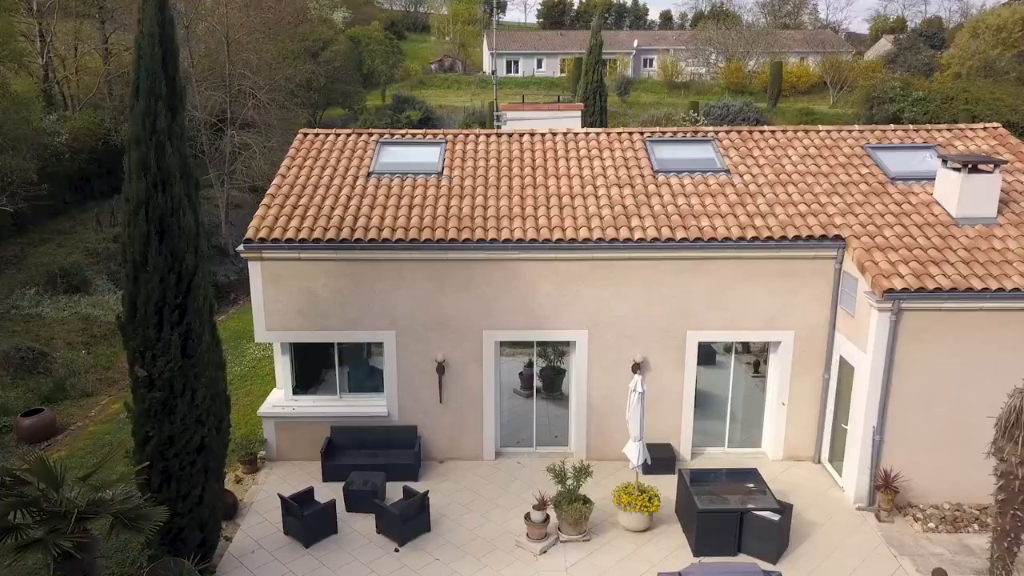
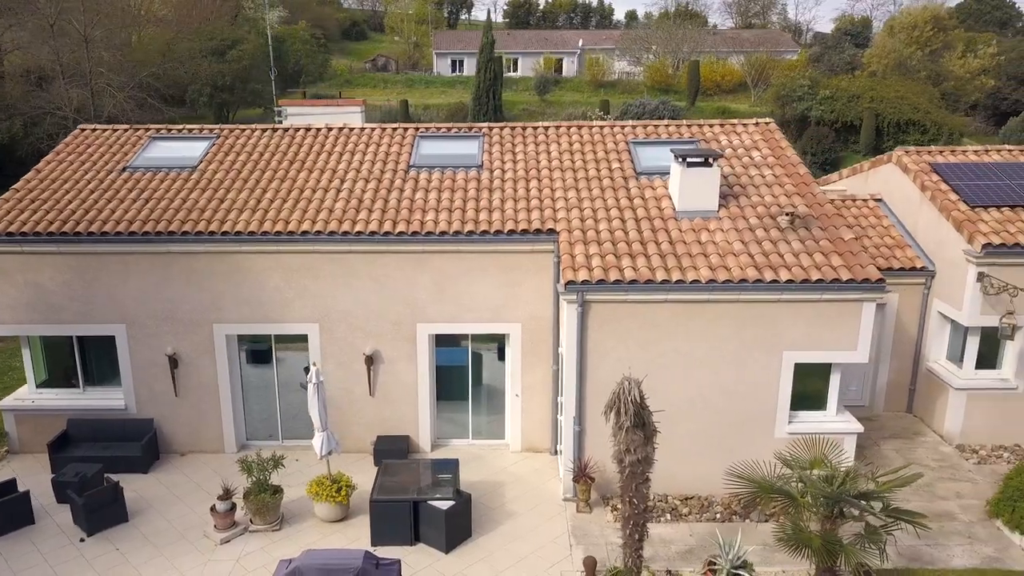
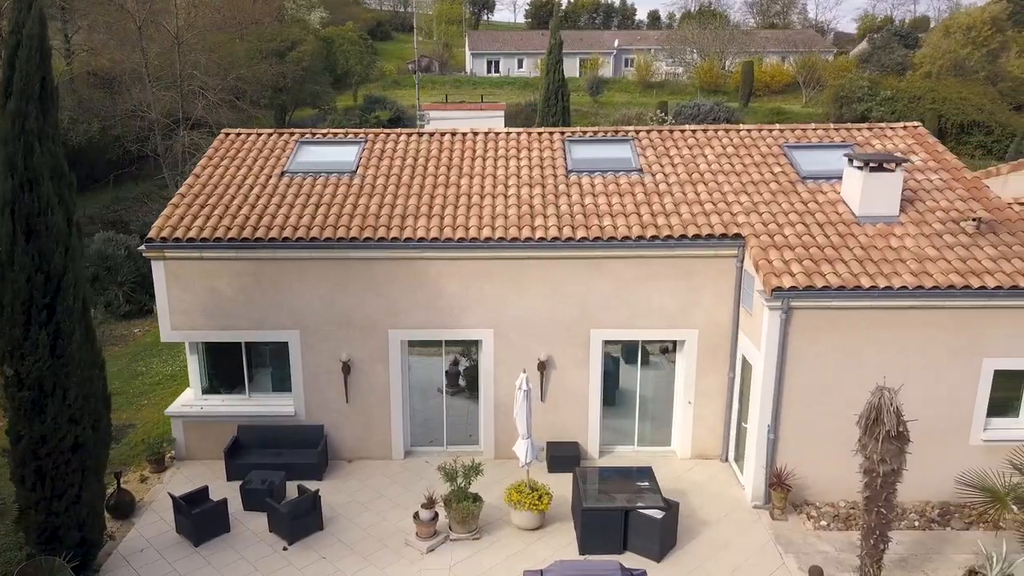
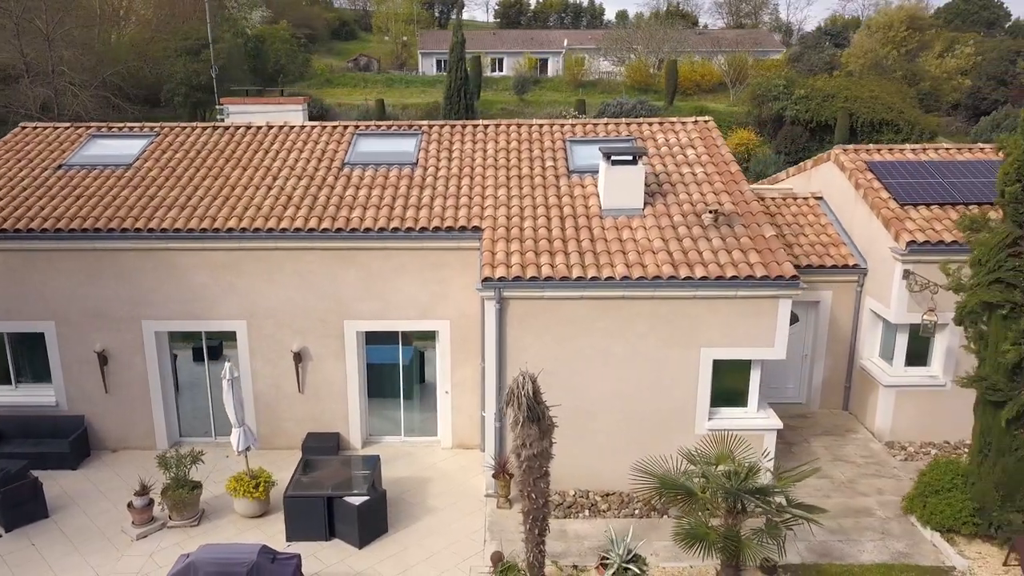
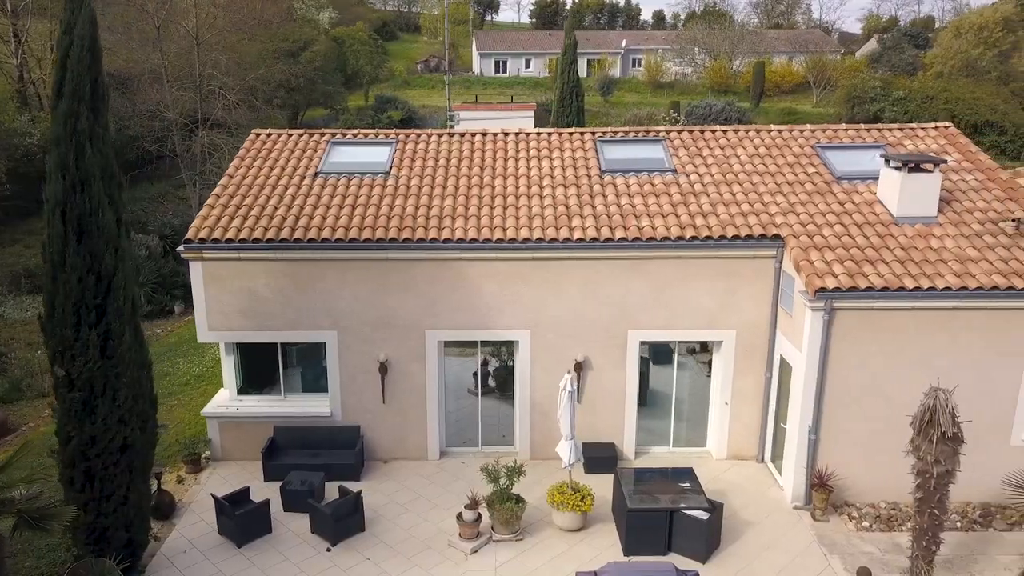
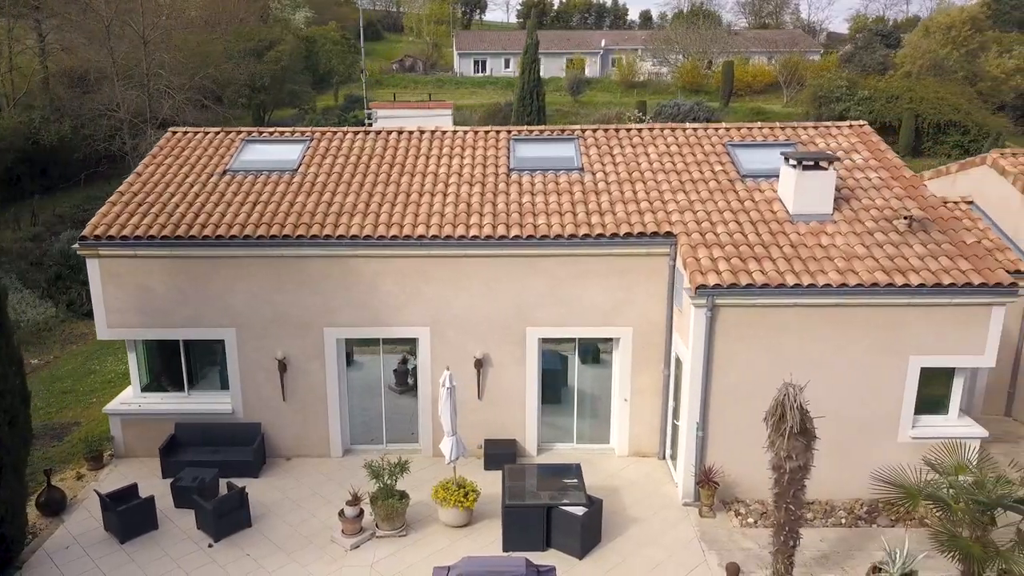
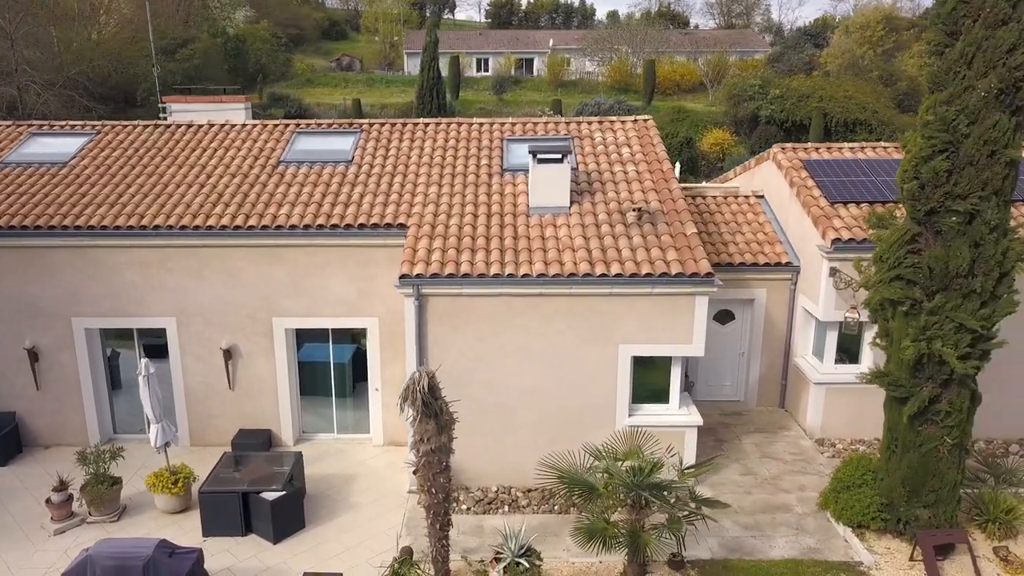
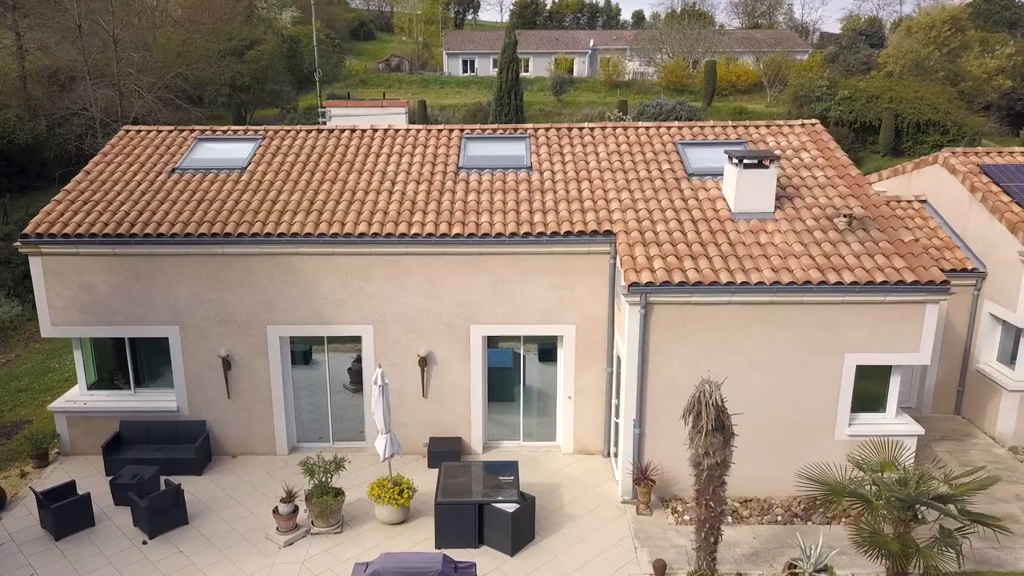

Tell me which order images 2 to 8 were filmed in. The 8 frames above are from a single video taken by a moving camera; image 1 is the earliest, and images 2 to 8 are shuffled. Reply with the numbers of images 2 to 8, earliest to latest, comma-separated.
5, 3, 6, 8, 2, 4, 7
